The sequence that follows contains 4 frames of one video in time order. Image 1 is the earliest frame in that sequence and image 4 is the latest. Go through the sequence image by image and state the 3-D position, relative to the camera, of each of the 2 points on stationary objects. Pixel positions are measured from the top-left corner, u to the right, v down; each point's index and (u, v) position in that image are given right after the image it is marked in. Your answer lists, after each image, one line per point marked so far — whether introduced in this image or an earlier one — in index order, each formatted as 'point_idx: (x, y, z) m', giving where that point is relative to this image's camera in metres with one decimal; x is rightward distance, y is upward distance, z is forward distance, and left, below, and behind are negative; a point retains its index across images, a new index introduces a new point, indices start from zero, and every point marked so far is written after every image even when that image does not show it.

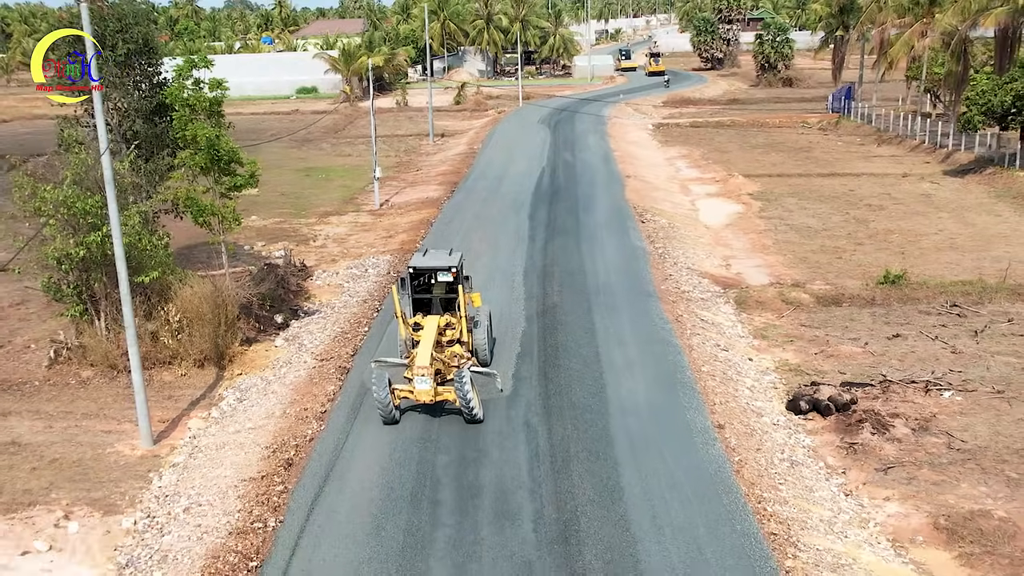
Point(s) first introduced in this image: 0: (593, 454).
0: (+1.3, -2.6, +13.3) m
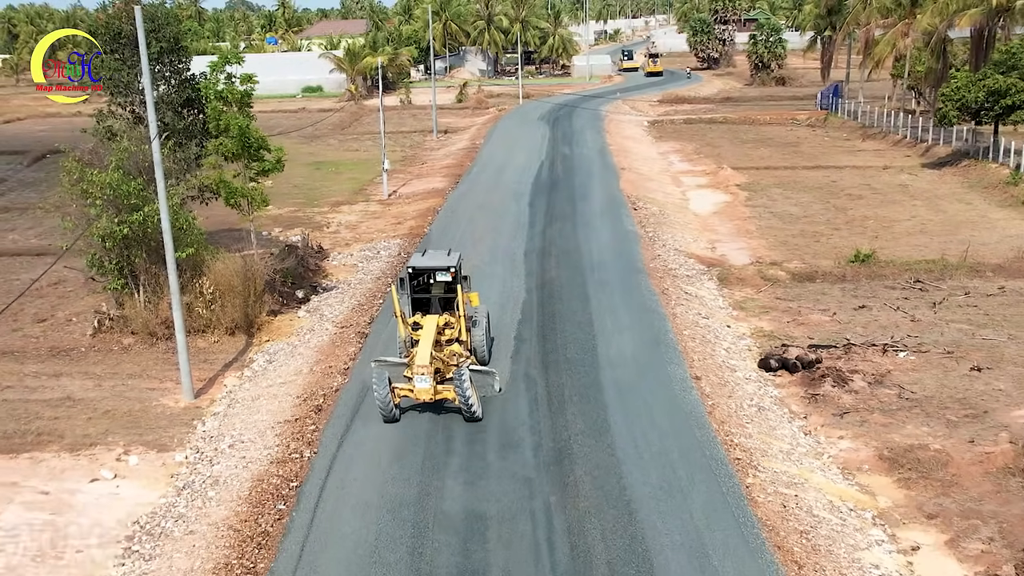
0: (+1.3, -2.0, +15.2) m
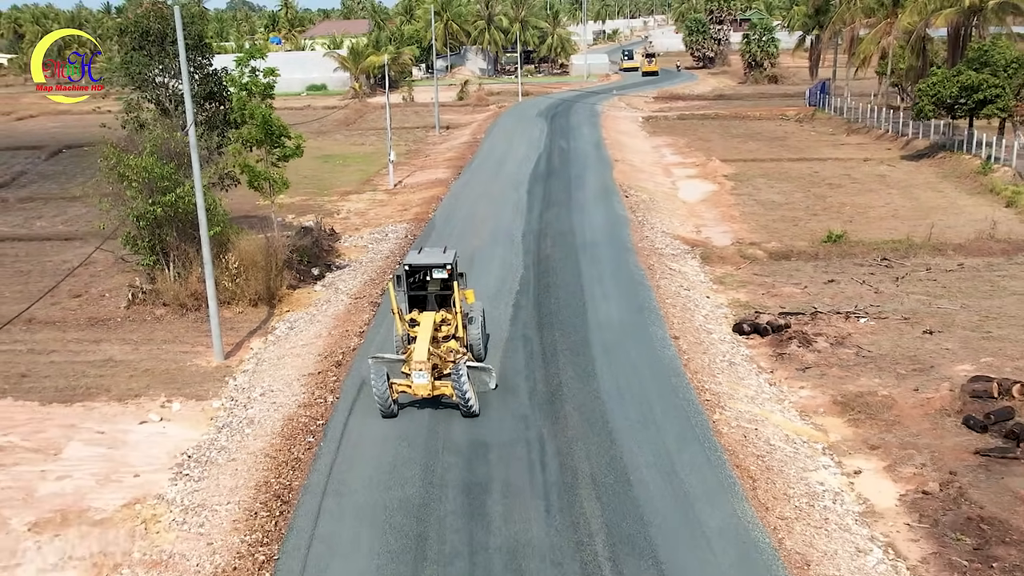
0: (+1.3, -1.3, +17.2) m
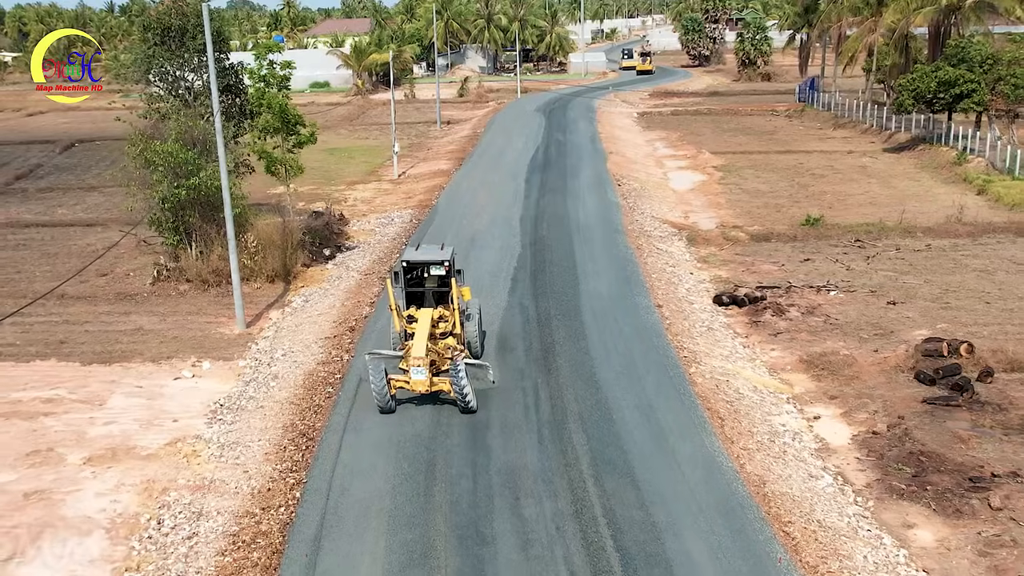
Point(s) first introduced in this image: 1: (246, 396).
0: (+1.3, -0.7, +18.9) m
1: (-5.3, -2.2, +16.6) m
